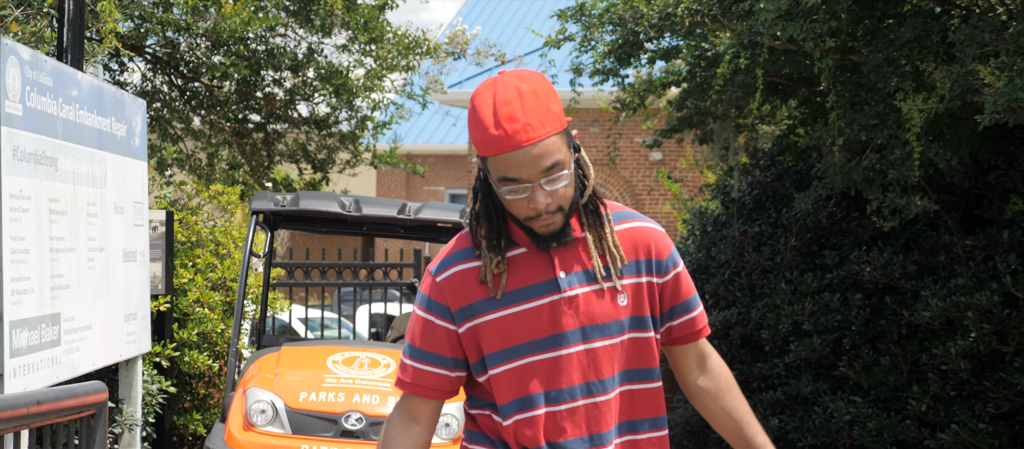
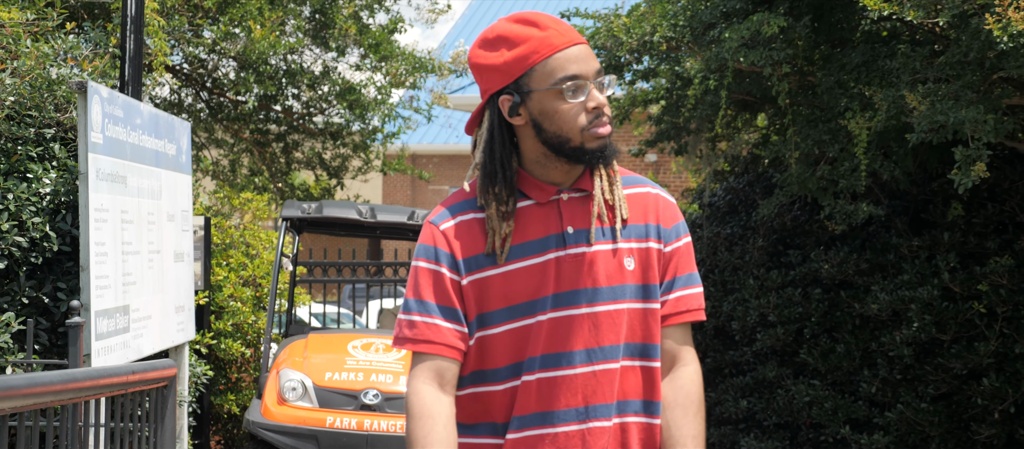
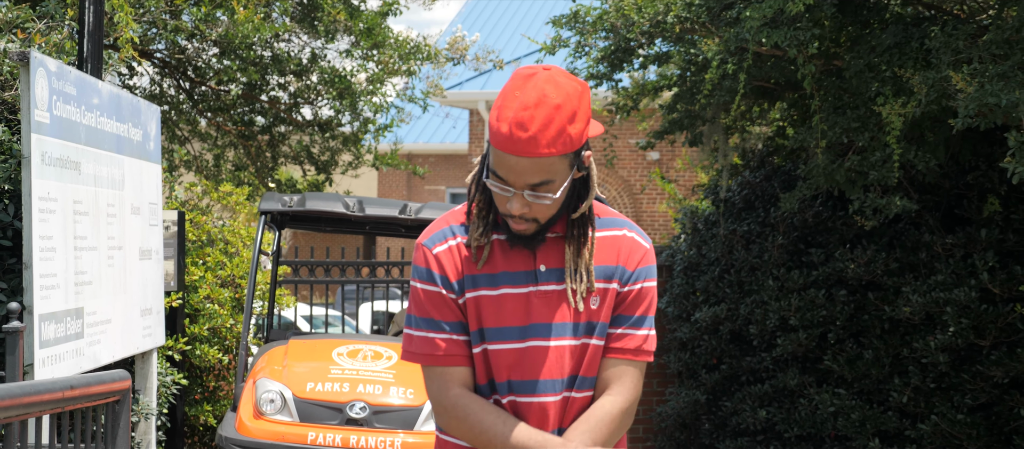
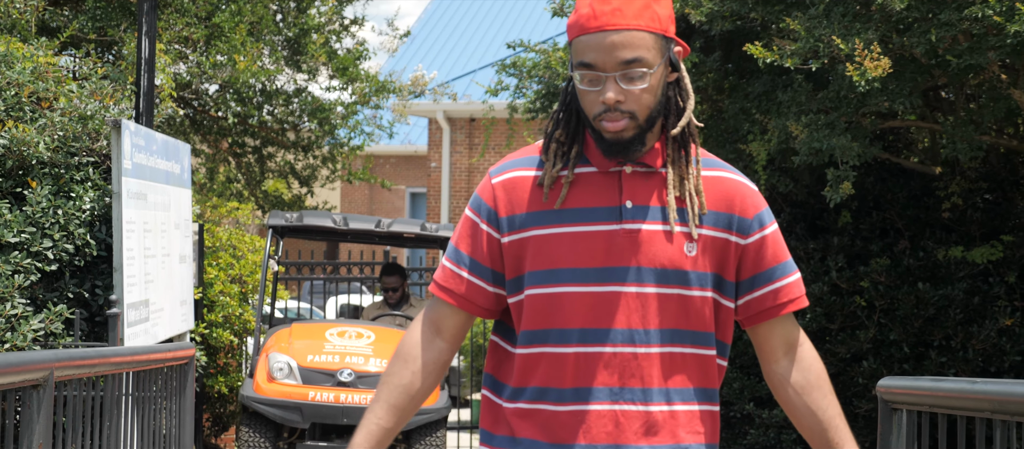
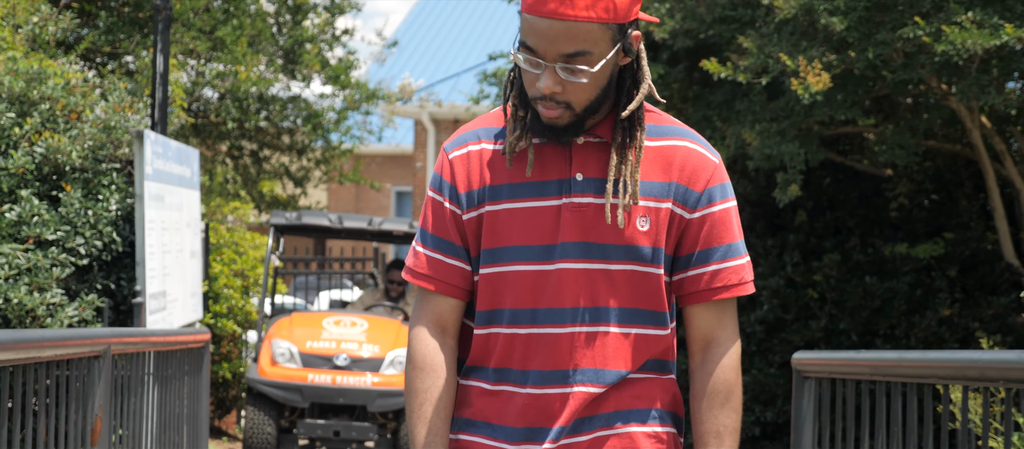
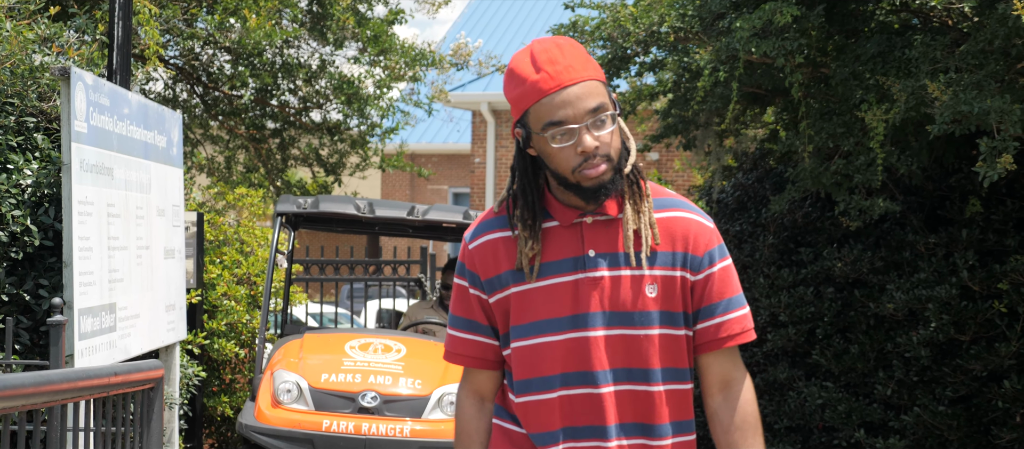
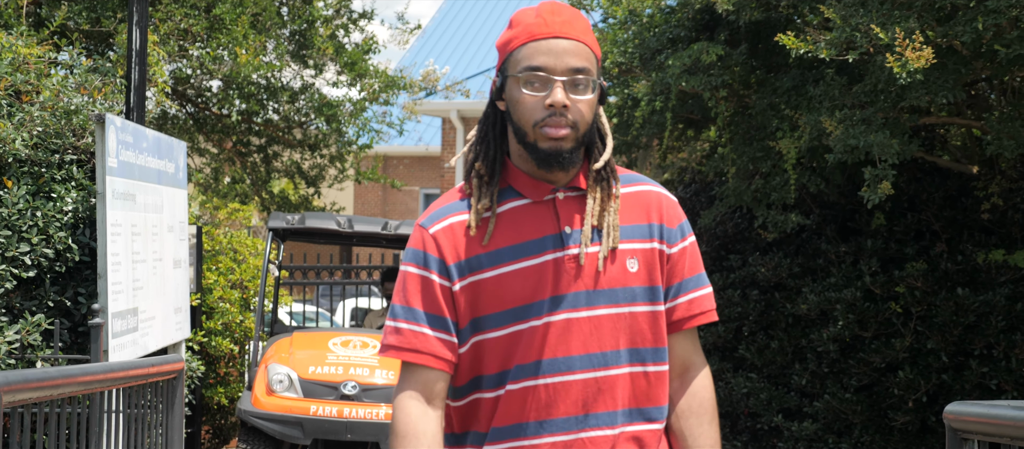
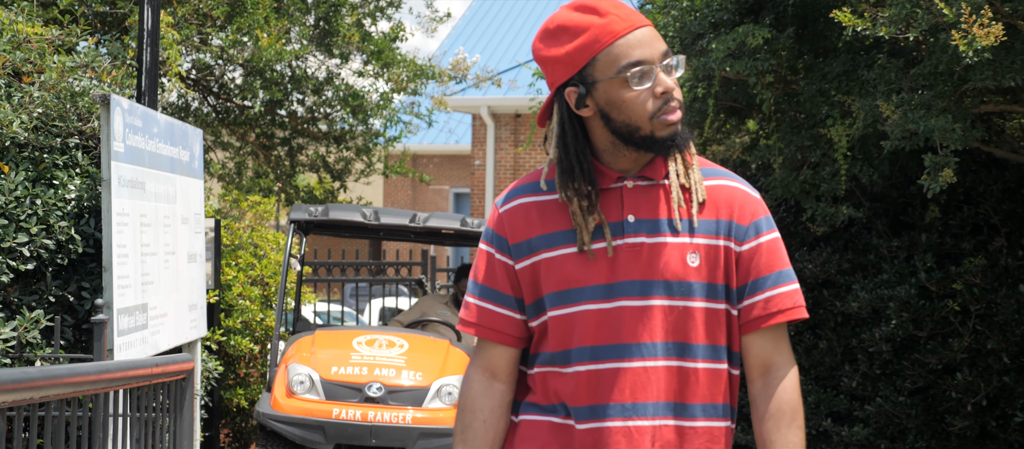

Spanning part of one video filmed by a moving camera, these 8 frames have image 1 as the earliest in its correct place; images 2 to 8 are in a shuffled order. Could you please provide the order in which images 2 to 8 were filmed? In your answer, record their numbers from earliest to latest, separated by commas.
3, 6, 2, 8, 7, 4, 5
